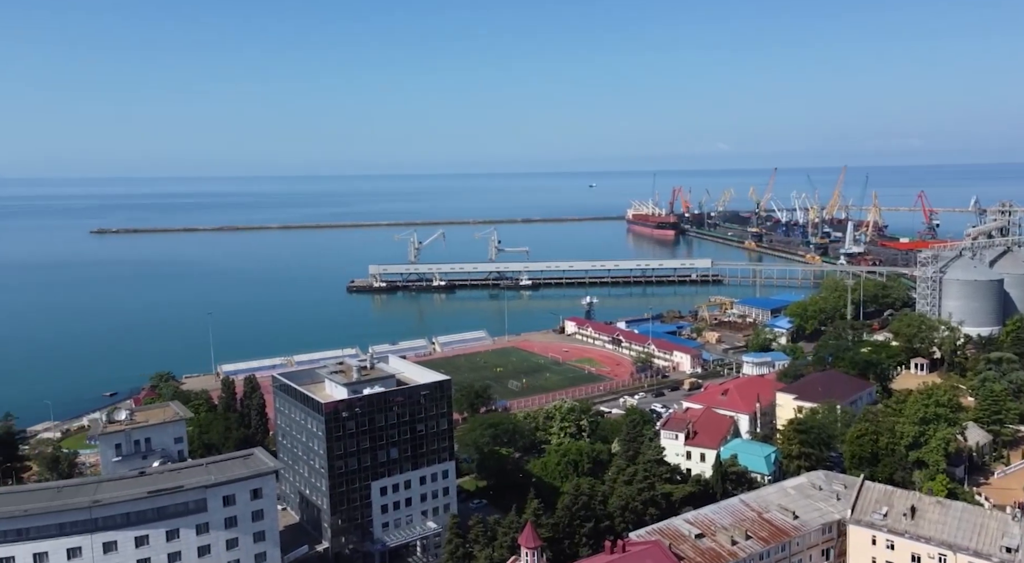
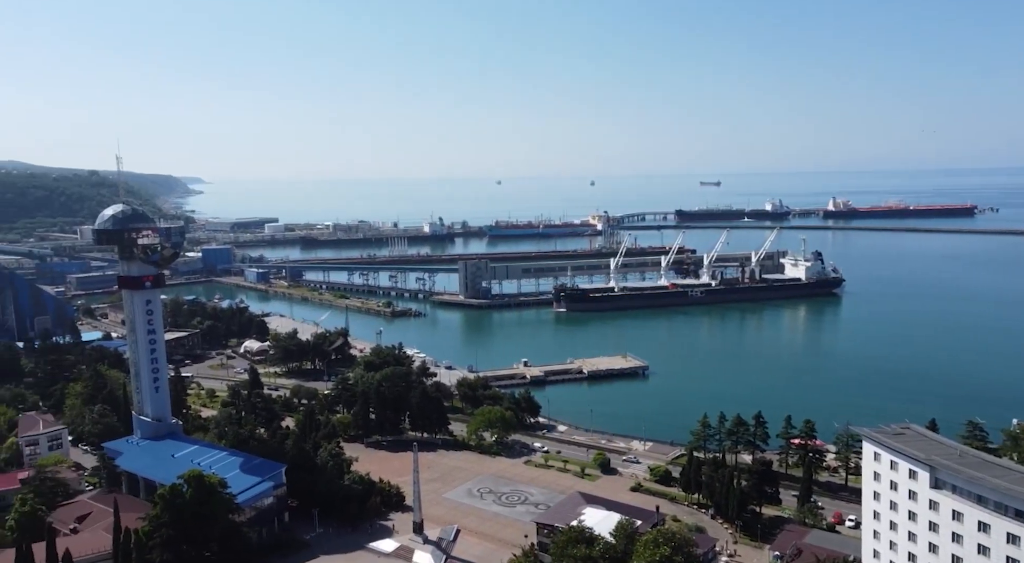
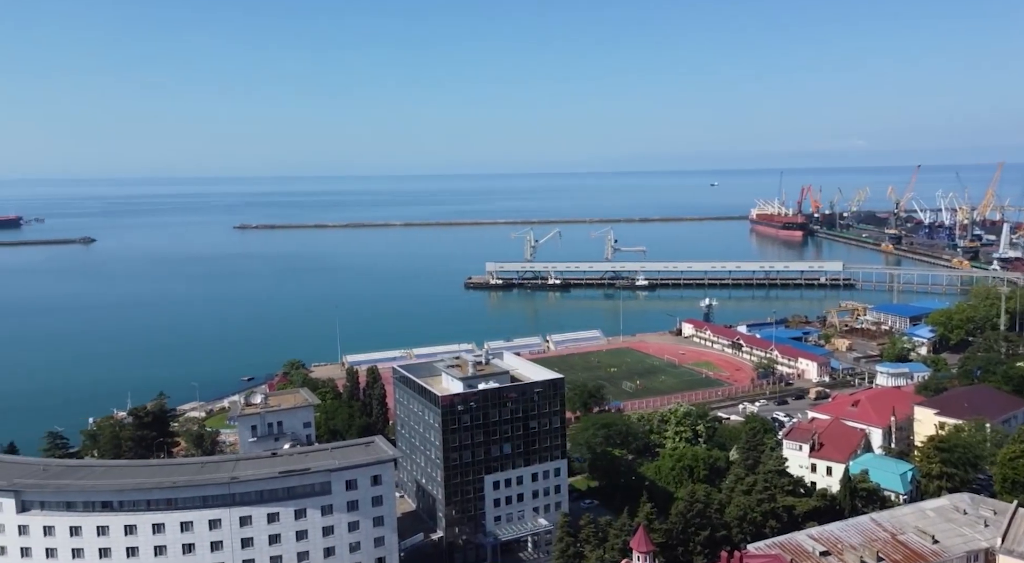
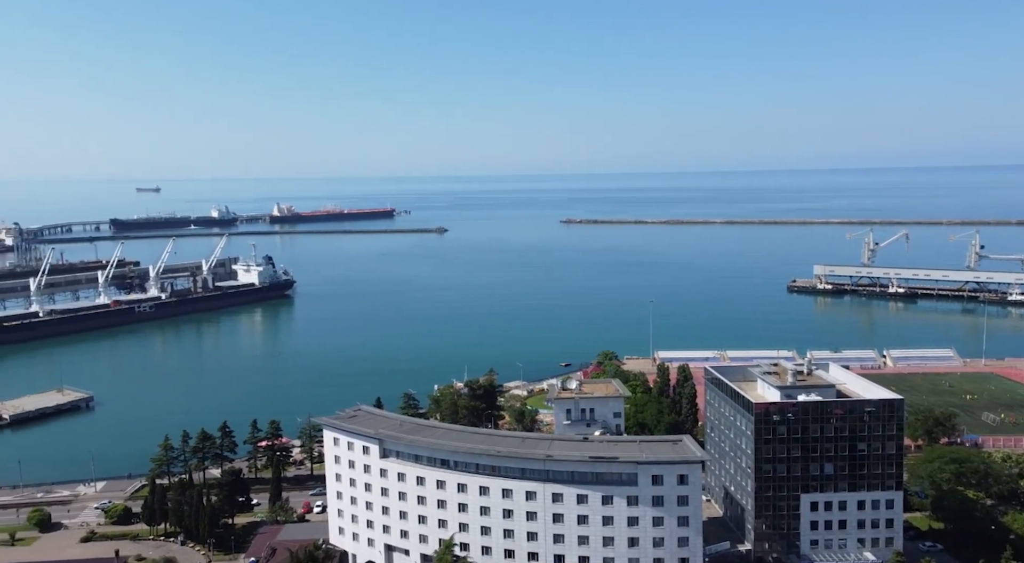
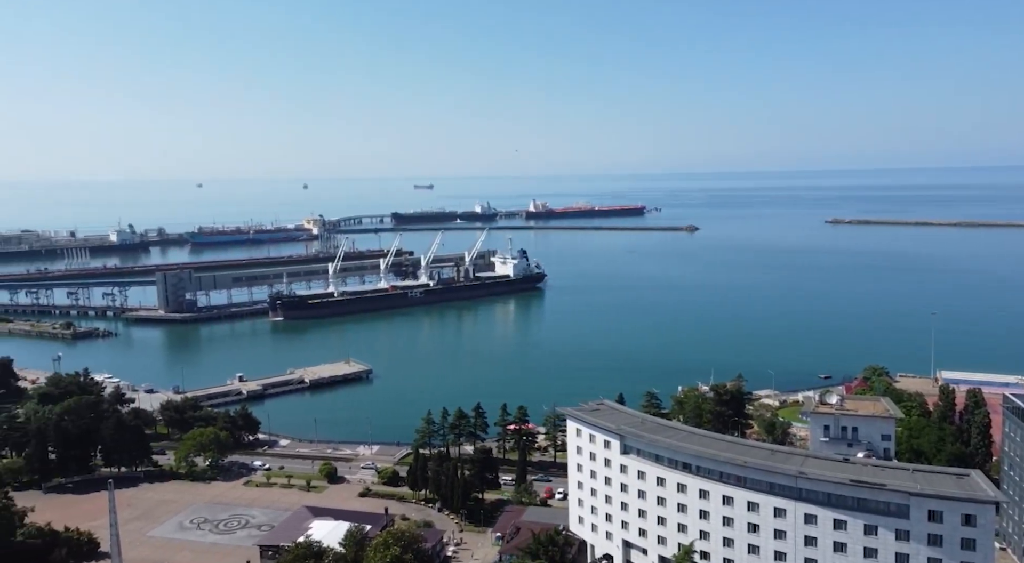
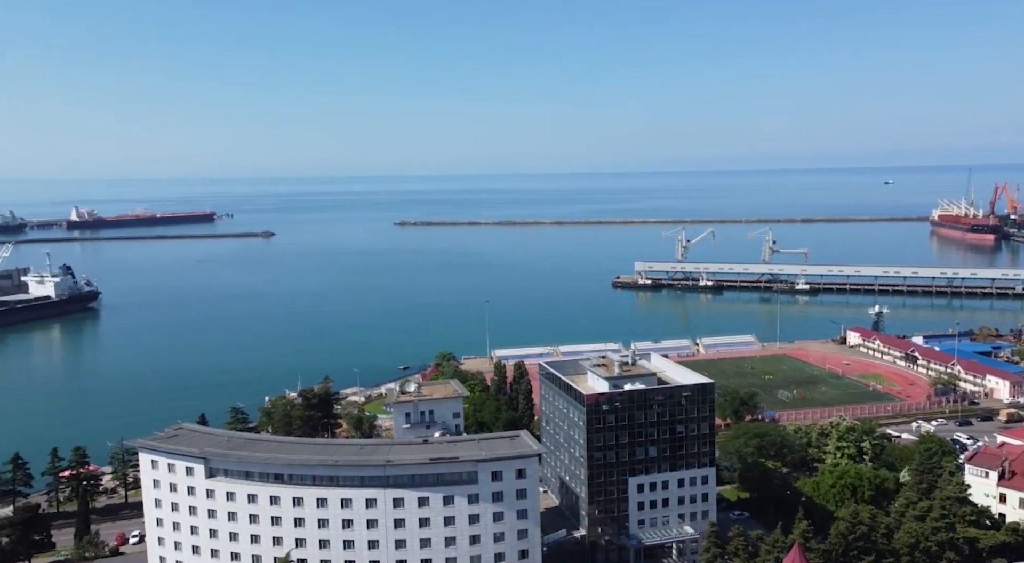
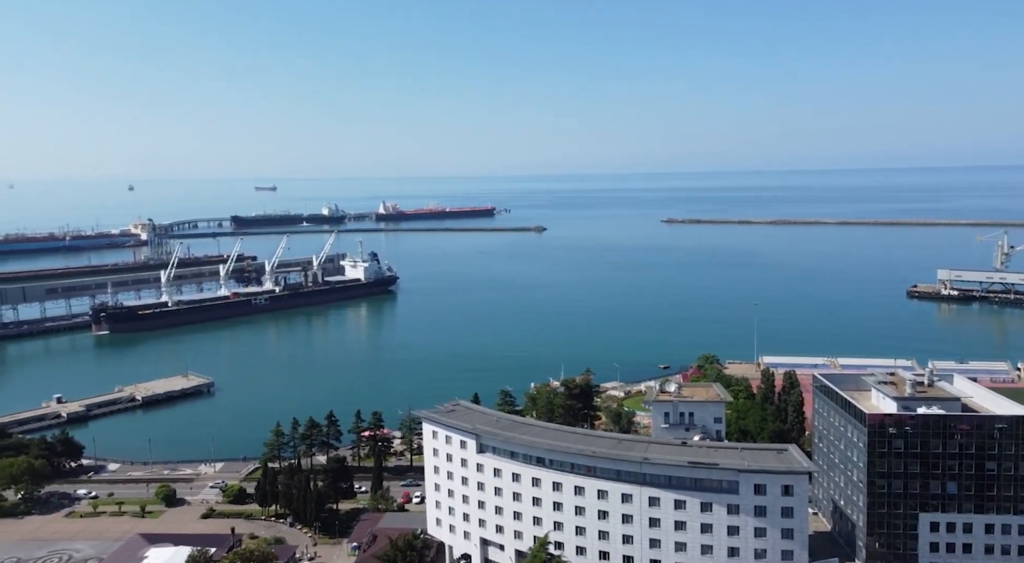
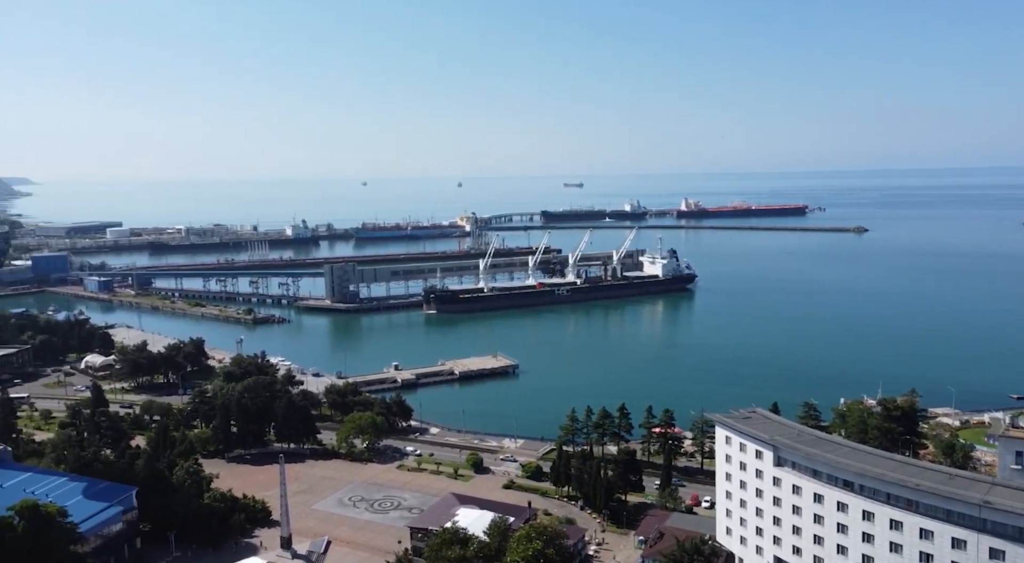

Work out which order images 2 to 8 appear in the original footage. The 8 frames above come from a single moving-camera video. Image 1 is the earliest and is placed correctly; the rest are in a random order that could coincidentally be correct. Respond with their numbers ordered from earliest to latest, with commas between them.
3, 6, 4, 7, 5, 8, 2
